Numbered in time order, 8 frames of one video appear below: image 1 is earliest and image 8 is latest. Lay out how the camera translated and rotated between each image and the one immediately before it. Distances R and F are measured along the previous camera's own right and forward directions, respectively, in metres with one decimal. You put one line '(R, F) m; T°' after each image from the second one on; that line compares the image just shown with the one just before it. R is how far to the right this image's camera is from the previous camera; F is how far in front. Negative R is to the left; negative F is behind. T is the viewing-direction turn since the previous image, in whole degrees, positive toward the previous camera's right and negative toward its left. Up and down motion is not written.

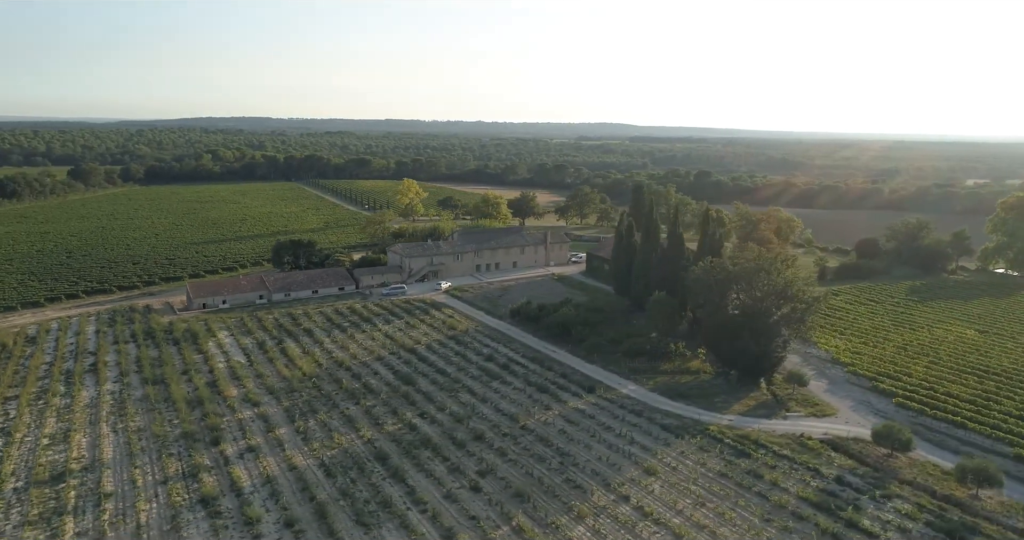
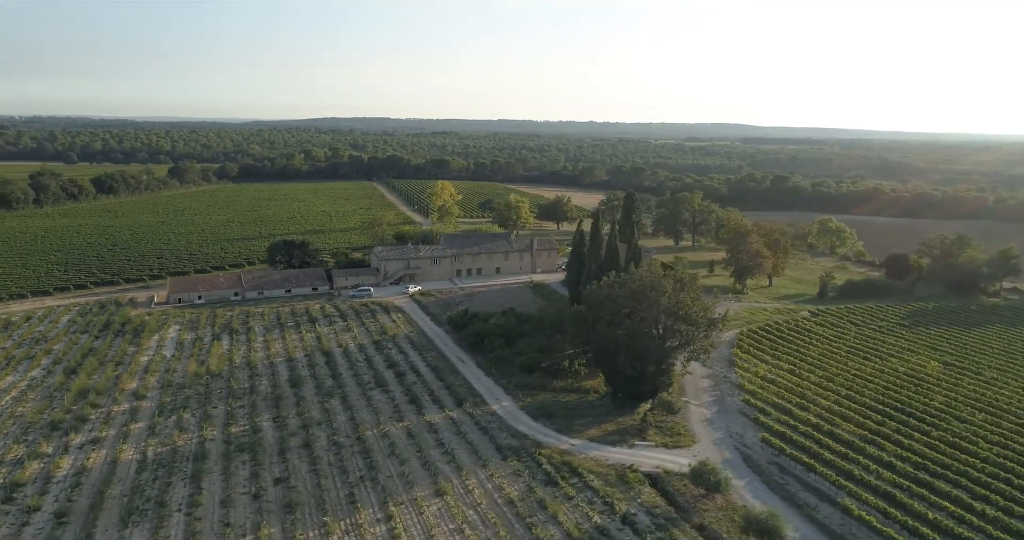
(+8.7, +0.9) m; -9°
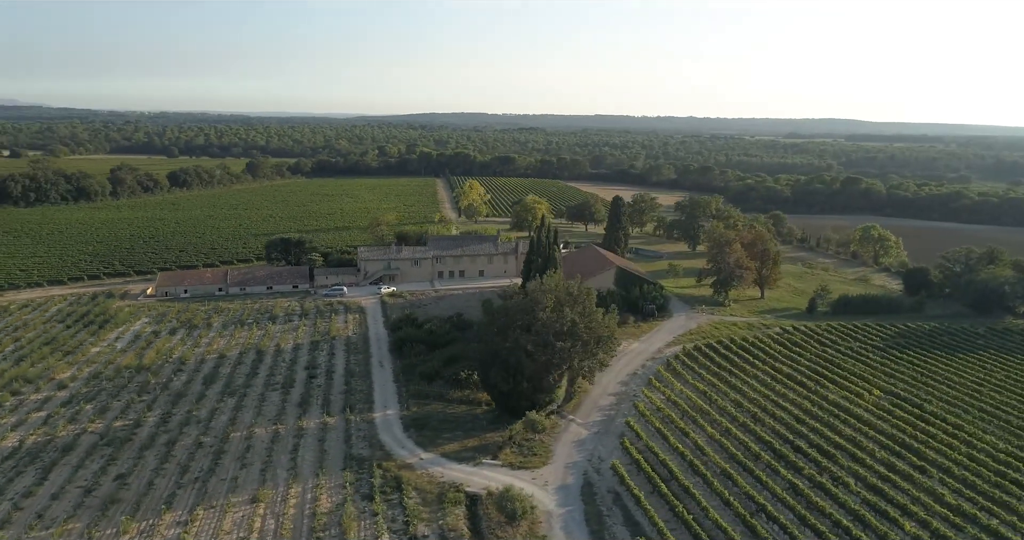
(+7.6, +0.8) m; -8°
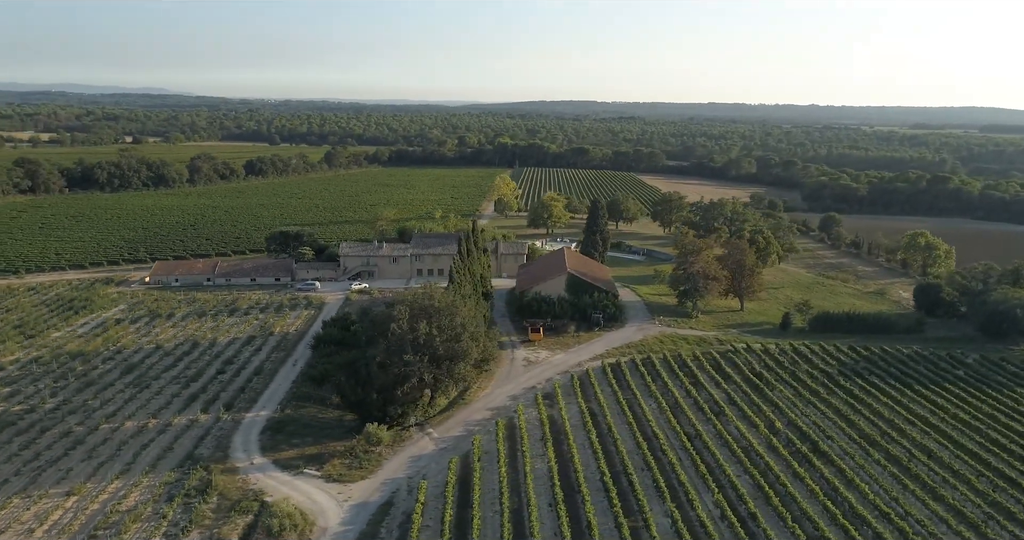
(+8.6, +1.1) m; -8°
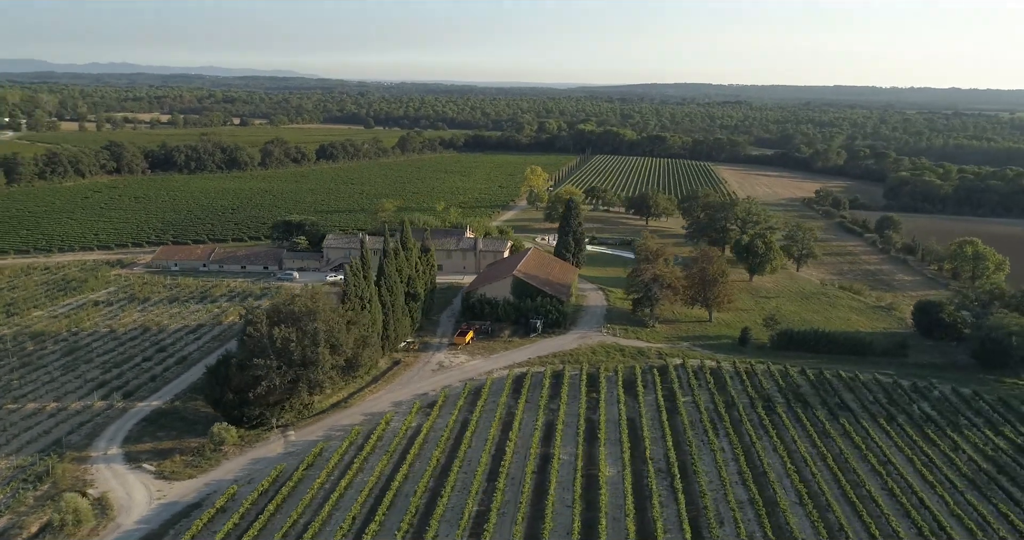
(+8.7, +1.2) m; -8°
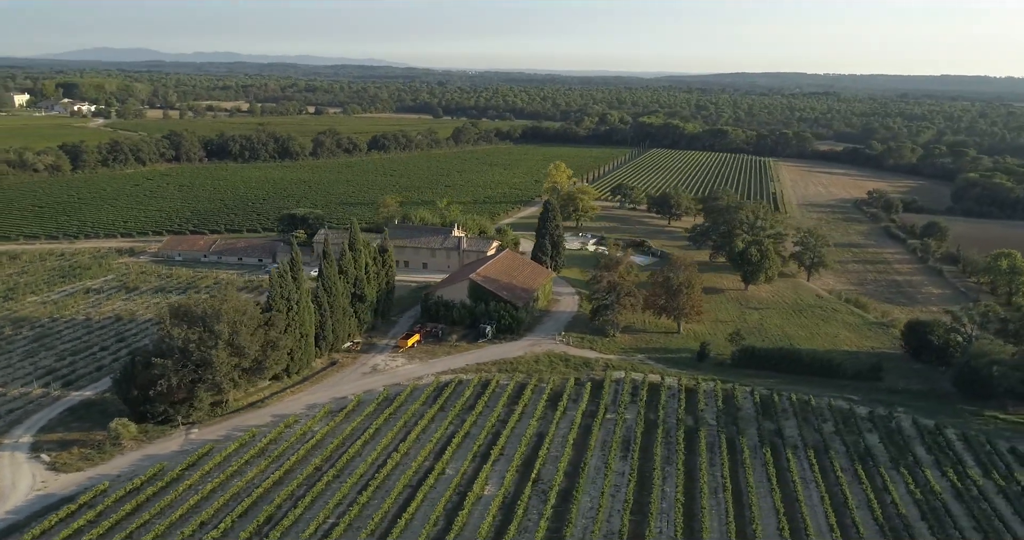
(+6.5, +0.9) m; -6°
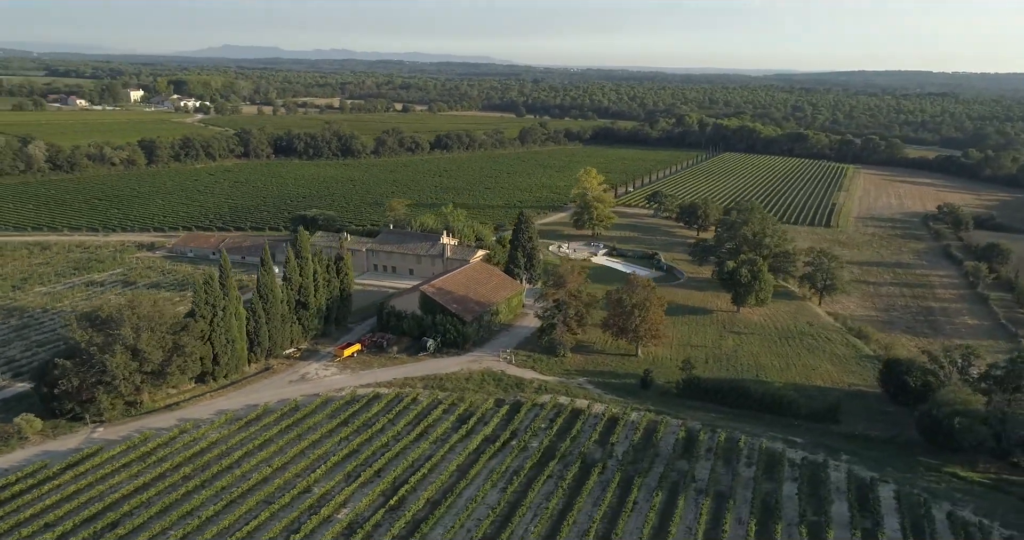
(+7.5, +1.3) m; -8°
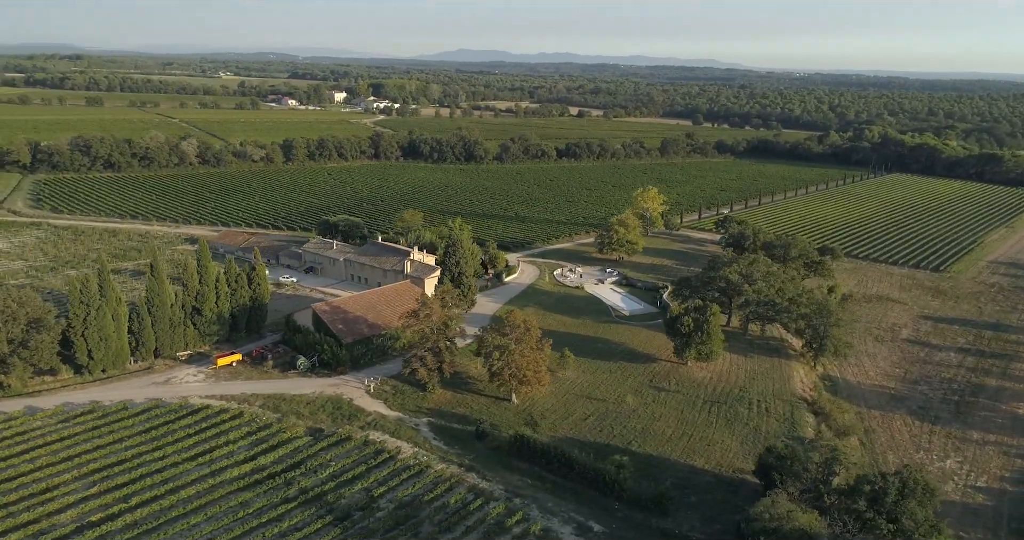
(+15.7, +4.3) m; -16°
